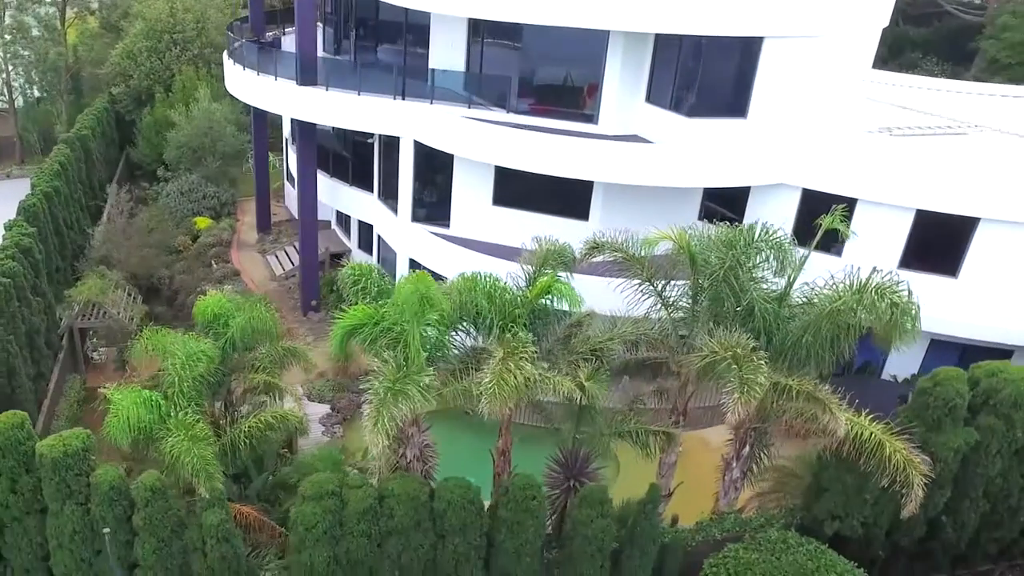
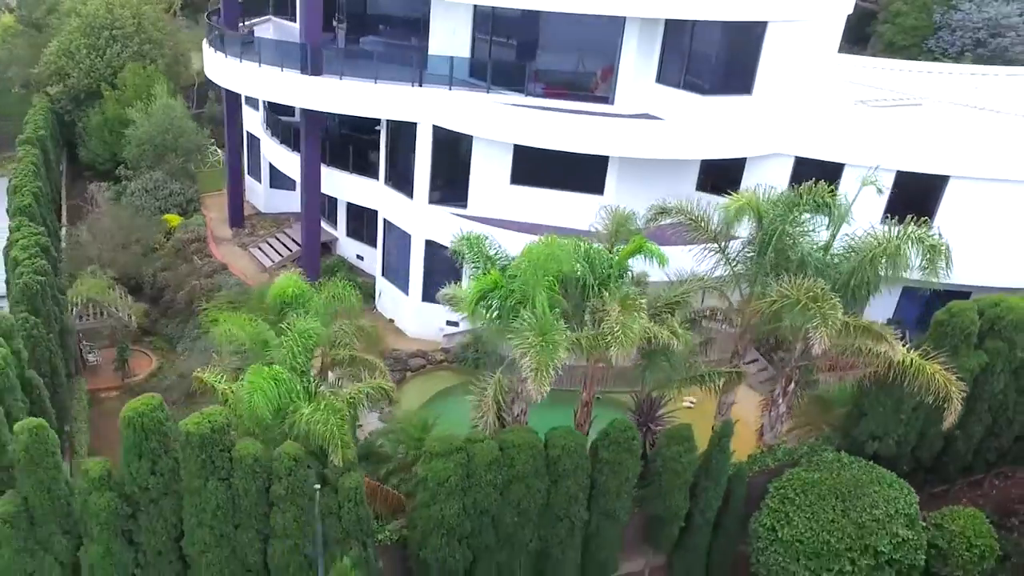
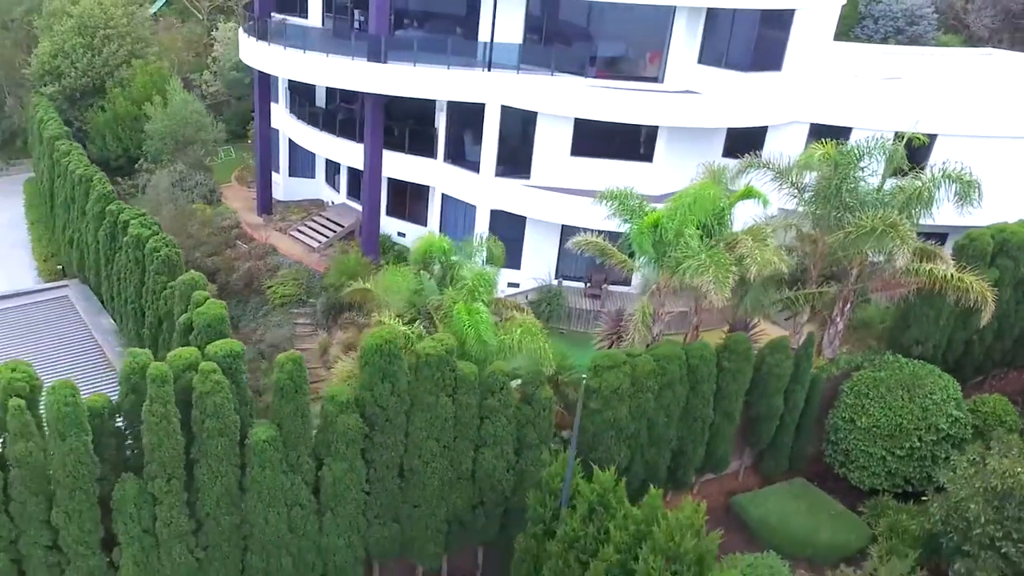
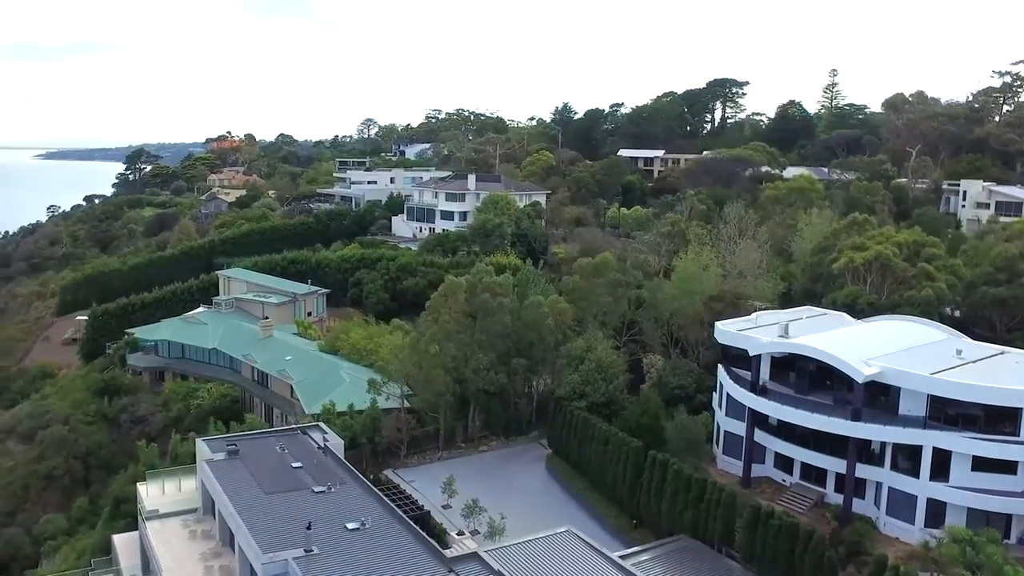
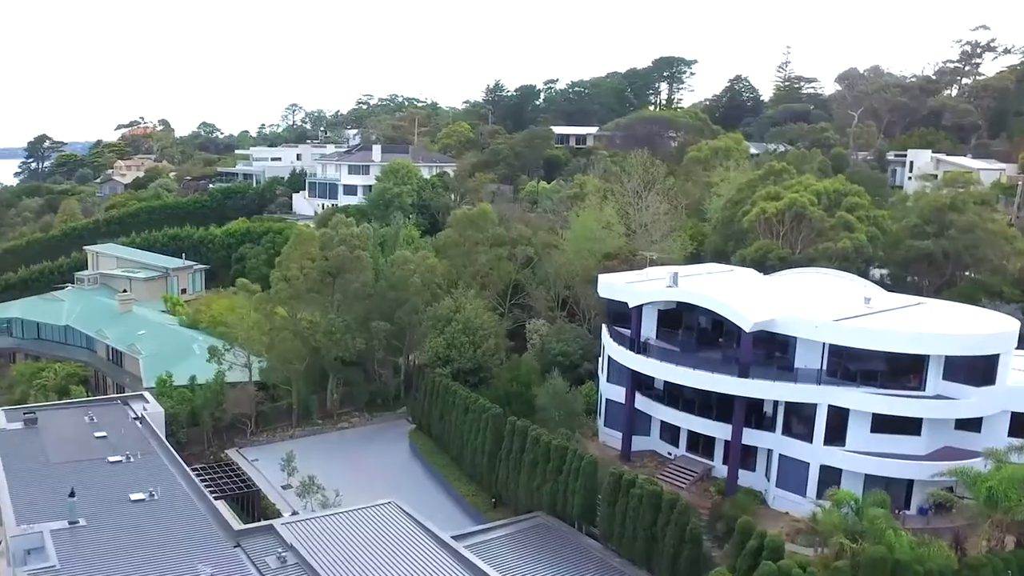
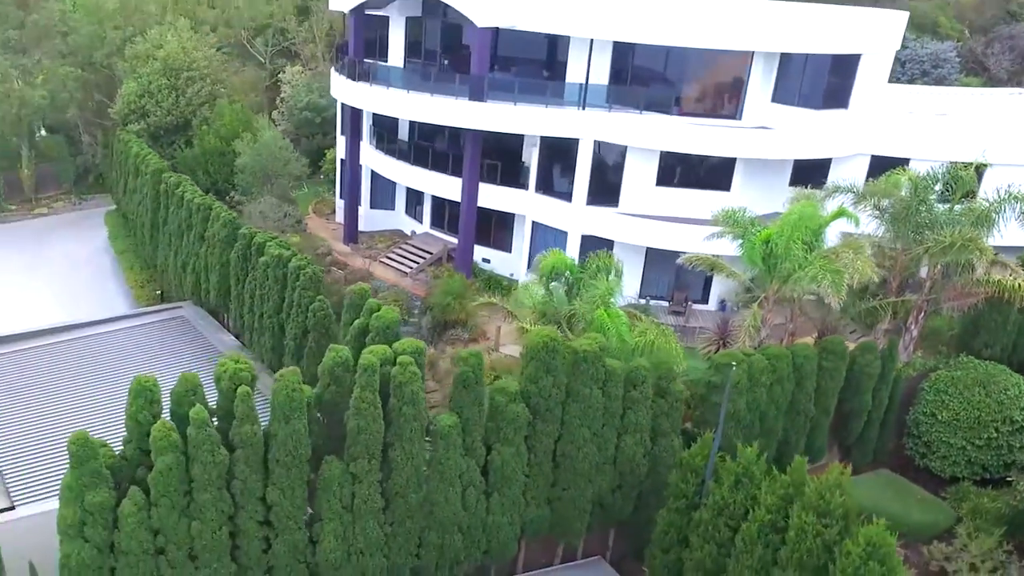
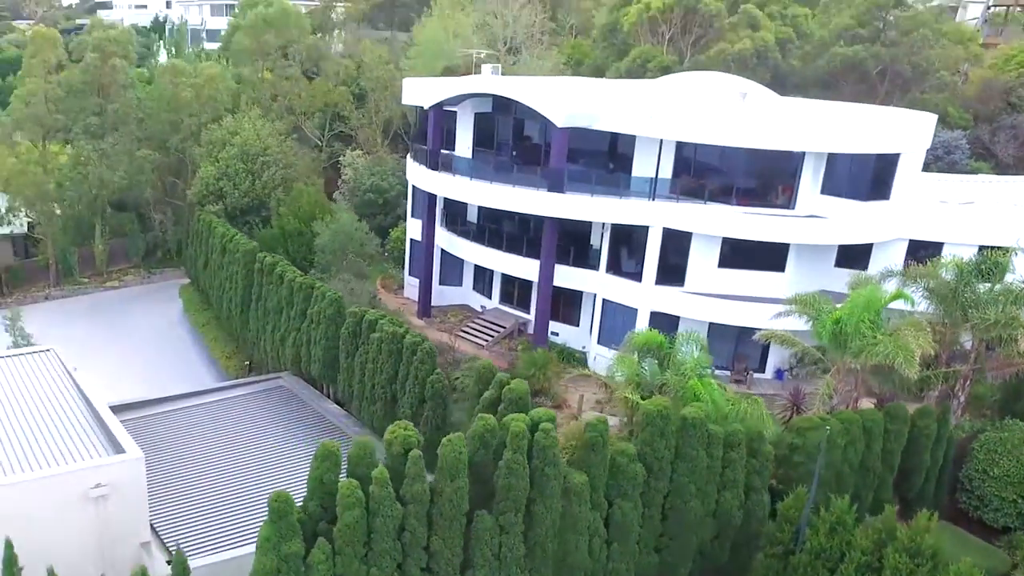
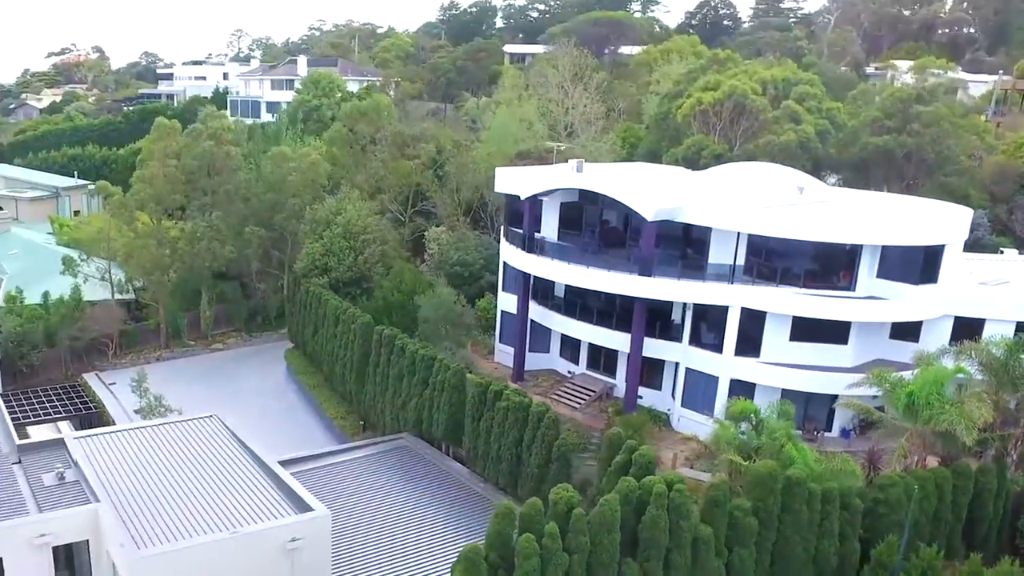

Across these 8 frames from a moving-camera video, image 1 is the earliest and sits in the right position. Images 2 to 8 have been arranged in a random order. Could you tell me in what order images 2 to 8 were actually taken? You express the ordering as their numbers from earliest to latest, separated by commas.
2, 3, 6, 7, 8, 5, 4
